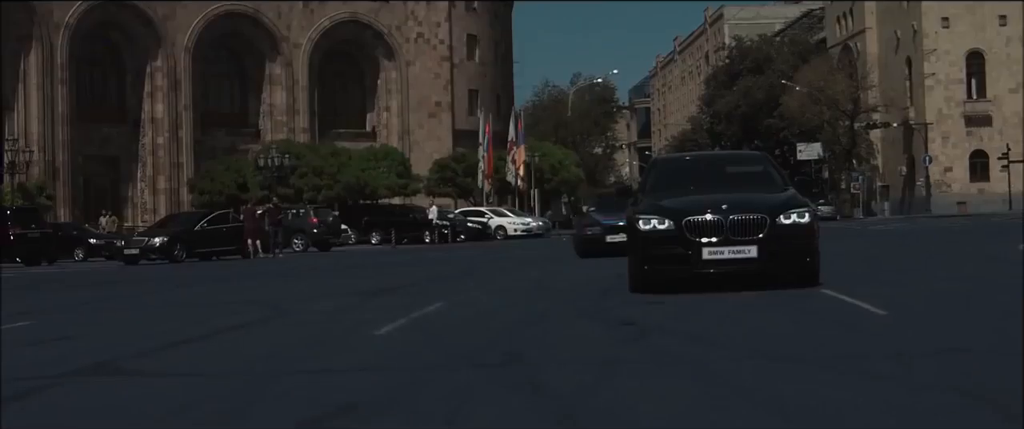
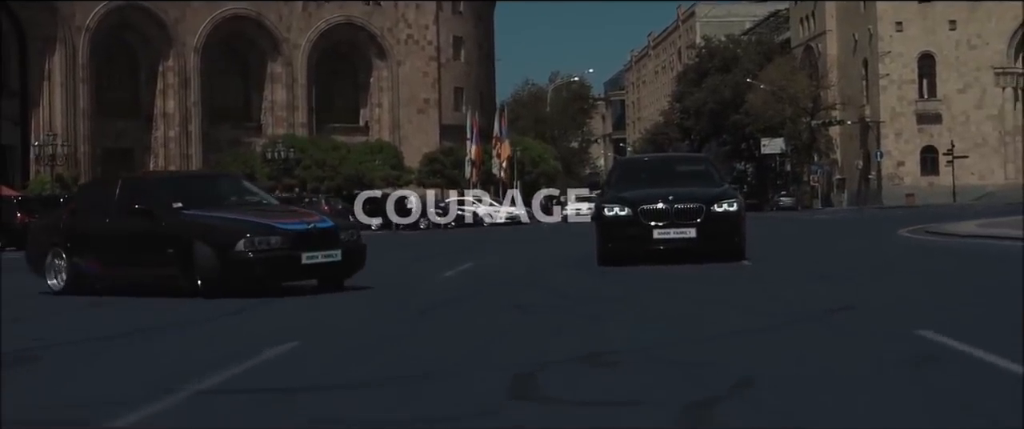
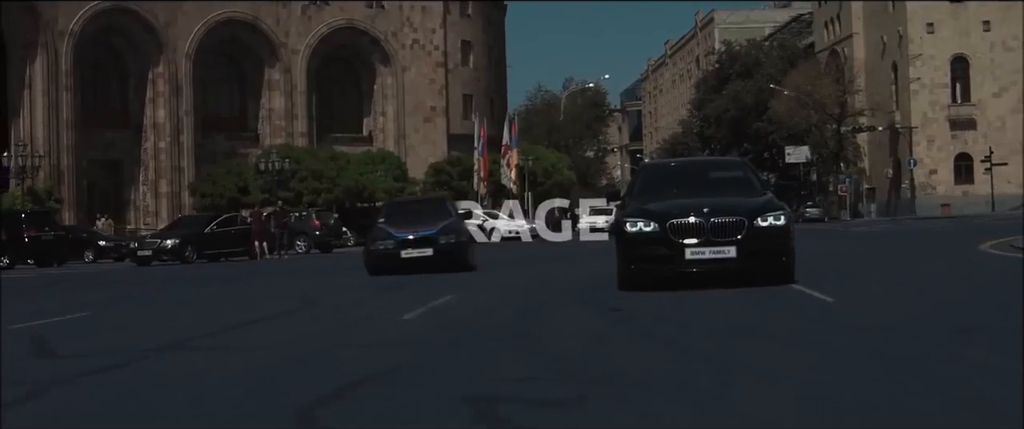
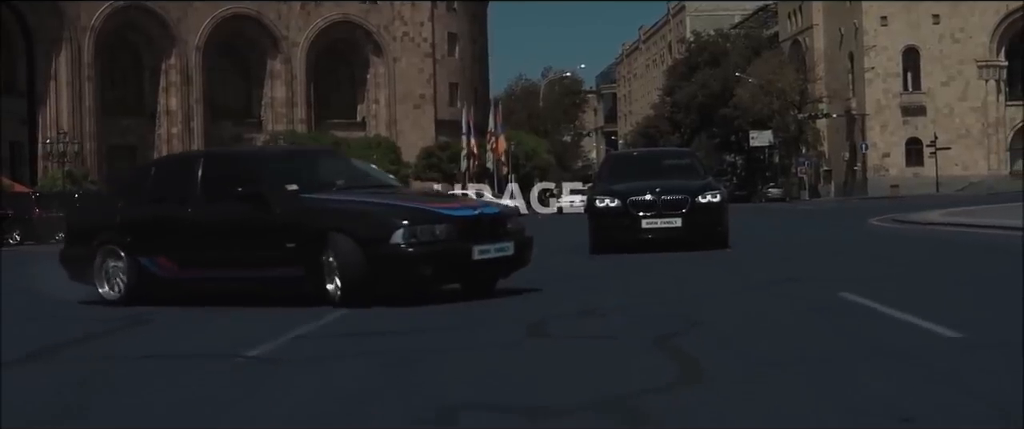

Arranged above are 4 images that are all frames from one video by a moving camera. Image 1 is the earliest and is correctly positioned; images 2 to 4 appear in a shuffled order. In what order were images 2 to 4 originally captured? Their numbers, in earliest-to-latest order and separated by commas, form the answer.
3, 2, 4
